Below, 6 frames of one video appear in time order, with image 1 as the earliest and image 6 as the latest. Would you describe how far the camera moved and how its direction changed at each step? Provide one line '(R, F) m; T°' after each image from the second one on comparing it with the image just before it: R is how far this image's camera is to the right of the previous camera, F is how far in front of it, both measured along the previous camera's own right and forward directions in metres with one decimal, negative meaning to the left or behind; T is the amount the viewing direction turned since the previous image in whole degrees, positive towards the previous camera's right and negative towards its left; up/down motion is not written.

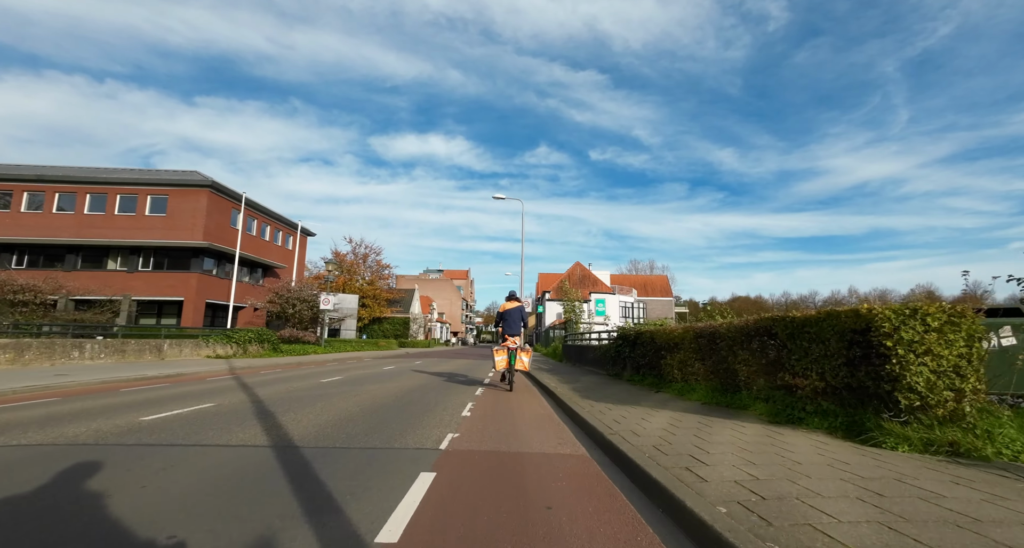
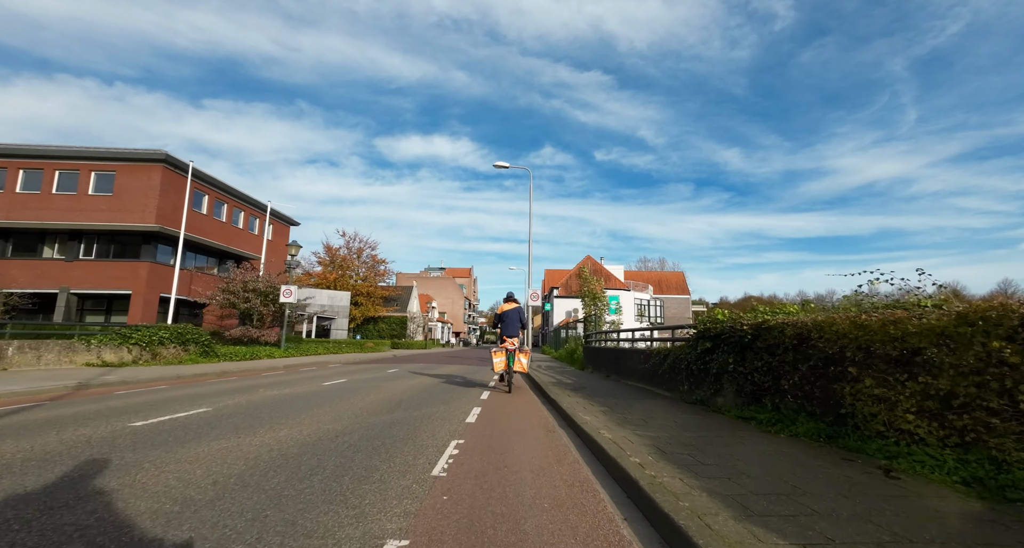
(+0.2, +0.1) m; -1°
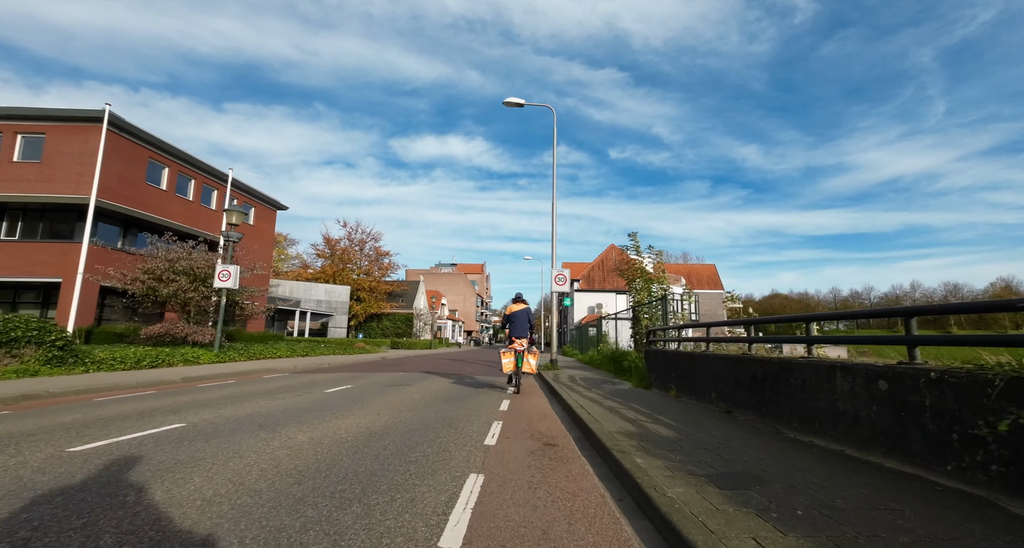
(-0.4, +0.2) m; -2°
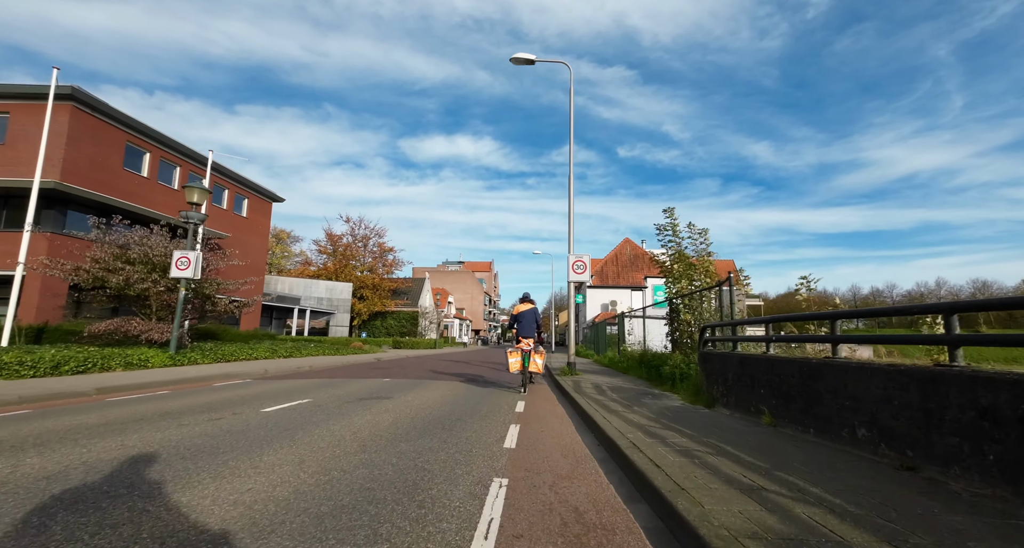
(-0.1, -1.4) m; -1°
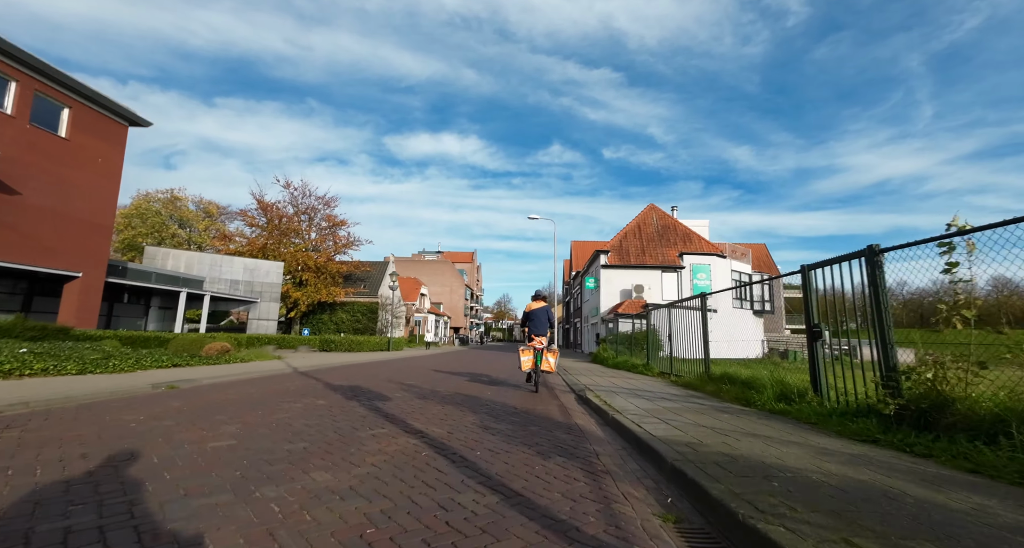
(-0.1, +6.3) m; +2°
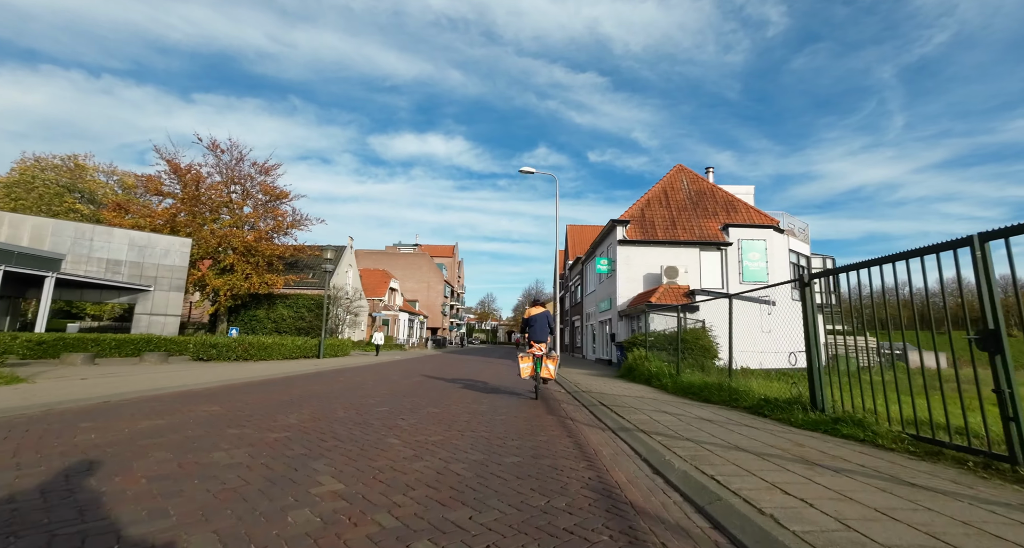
(0.0, +4.7) m; +2°
